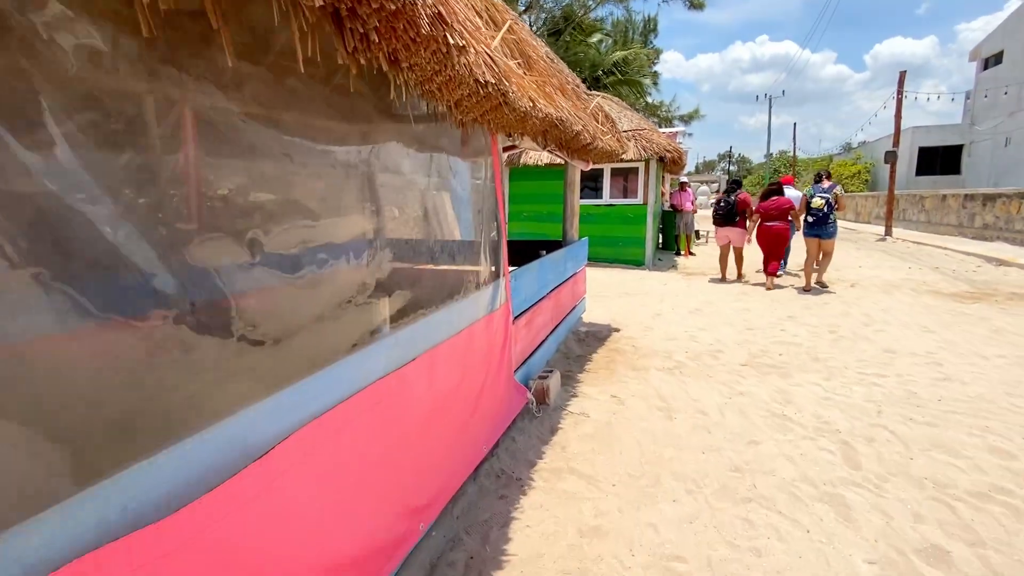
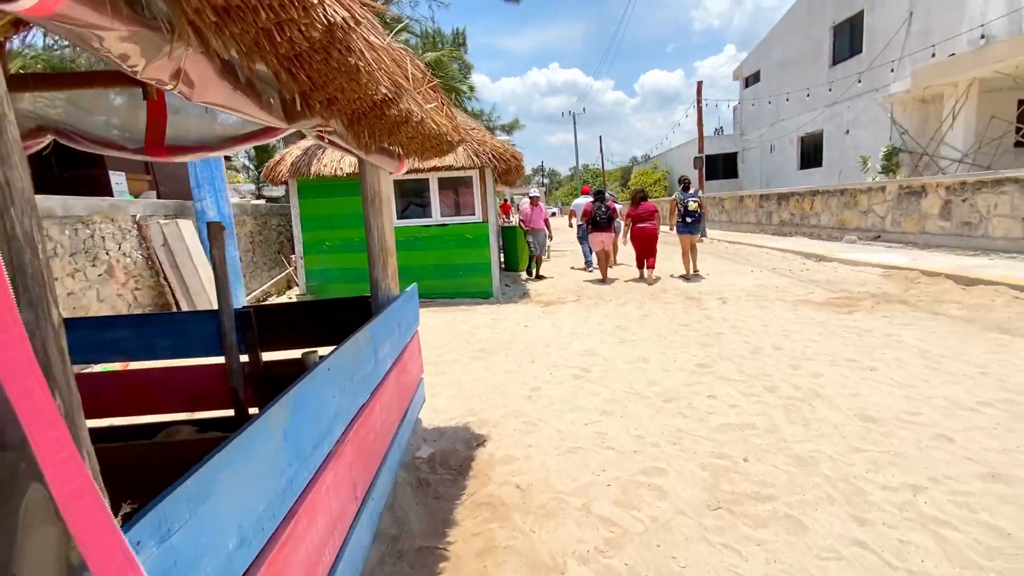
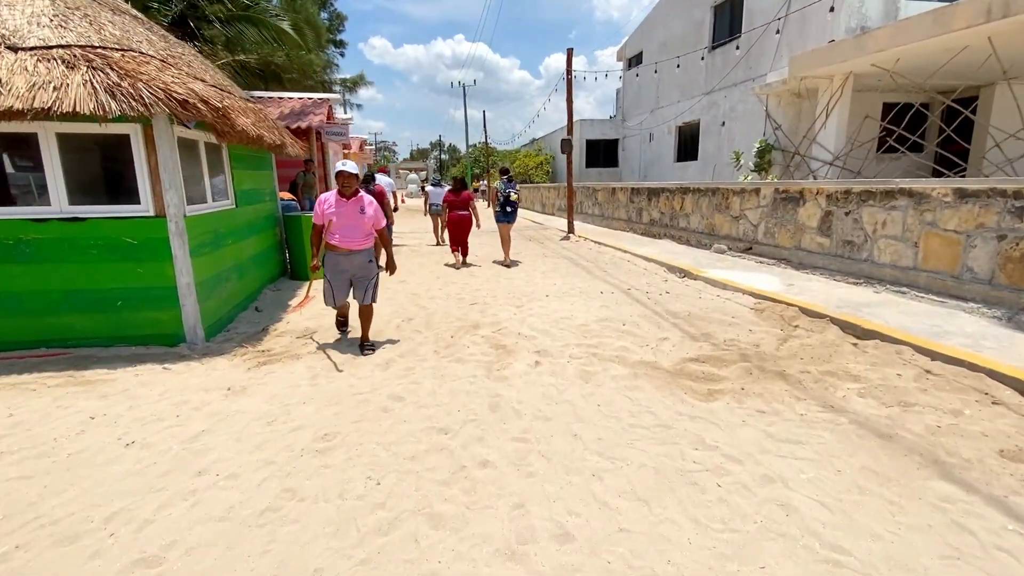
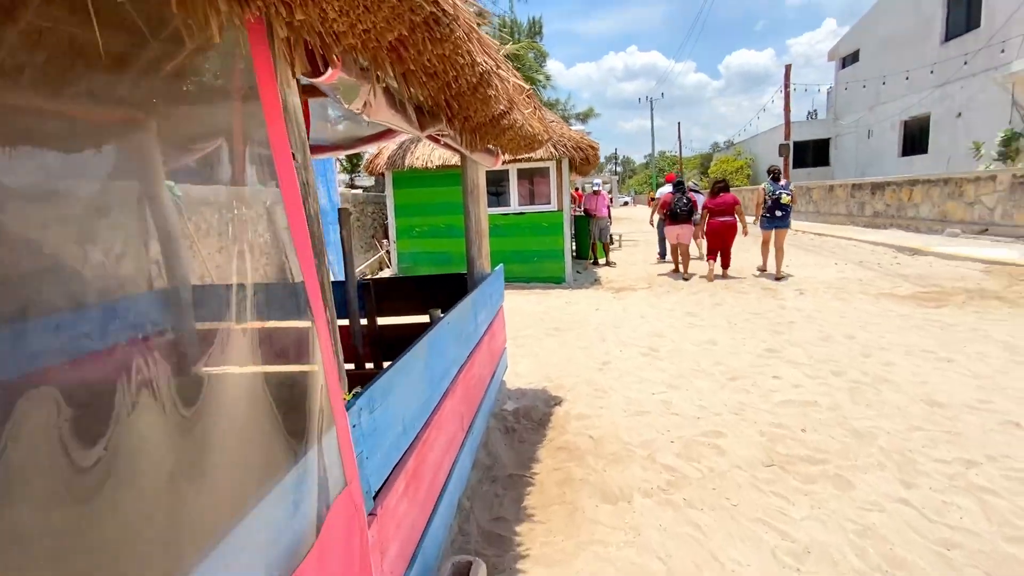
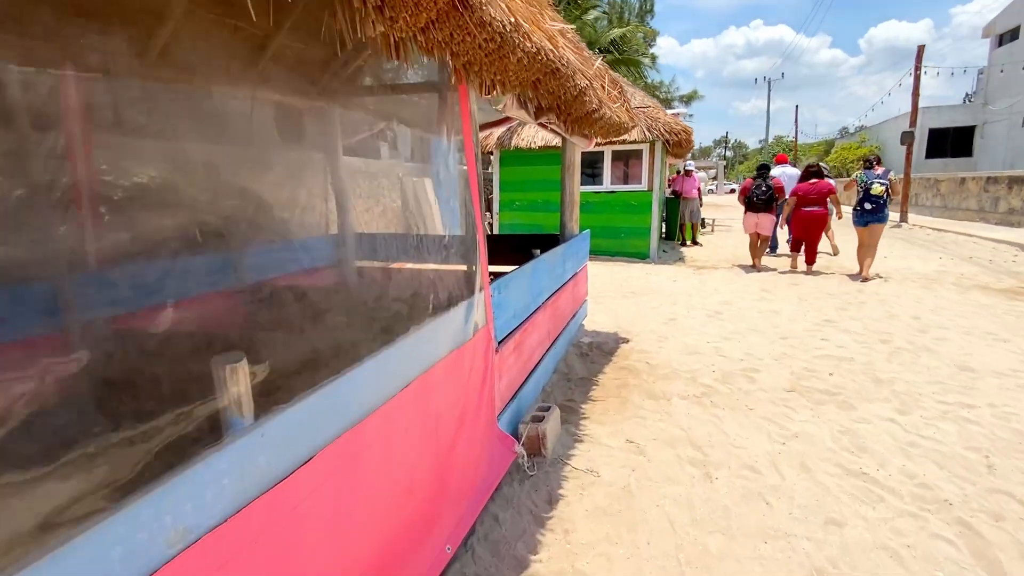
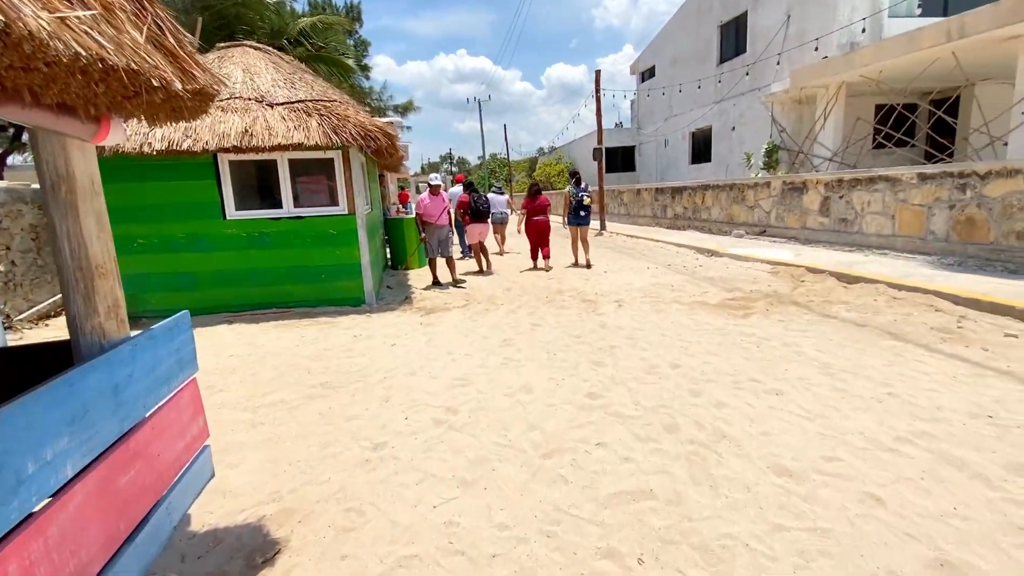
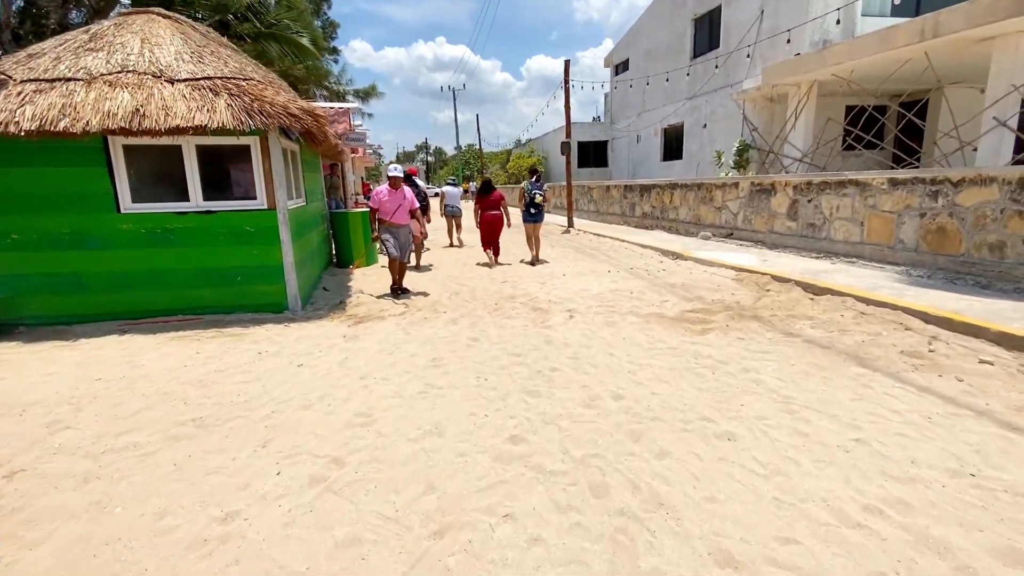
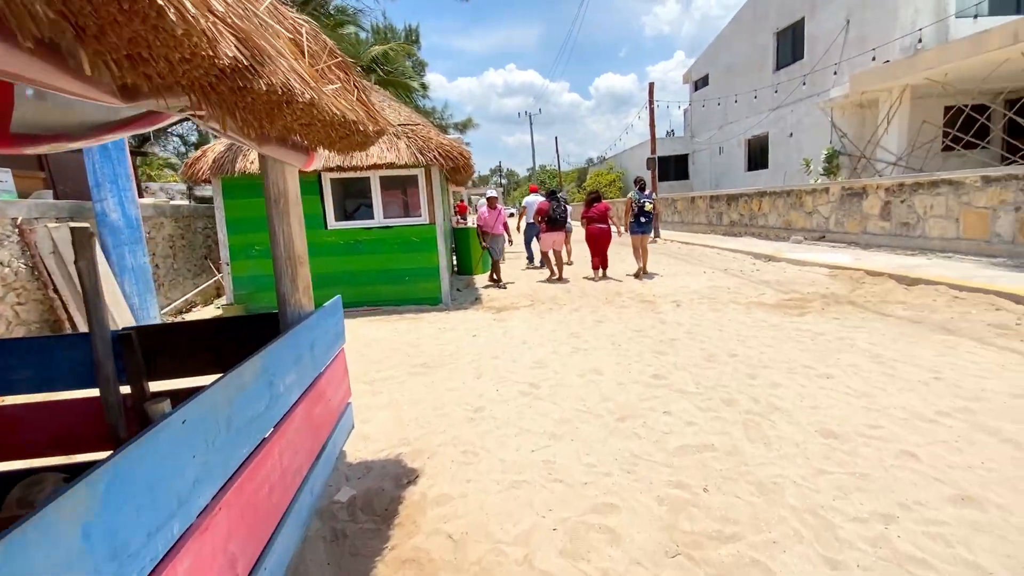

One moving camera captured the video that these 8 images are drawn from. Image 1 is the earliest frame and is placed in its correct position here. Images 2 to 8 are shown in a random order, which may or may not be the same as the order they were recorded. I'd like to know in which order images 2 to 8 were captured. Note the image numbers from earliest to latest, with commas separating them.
5, 4, 2, 8, 6, 7, 3
